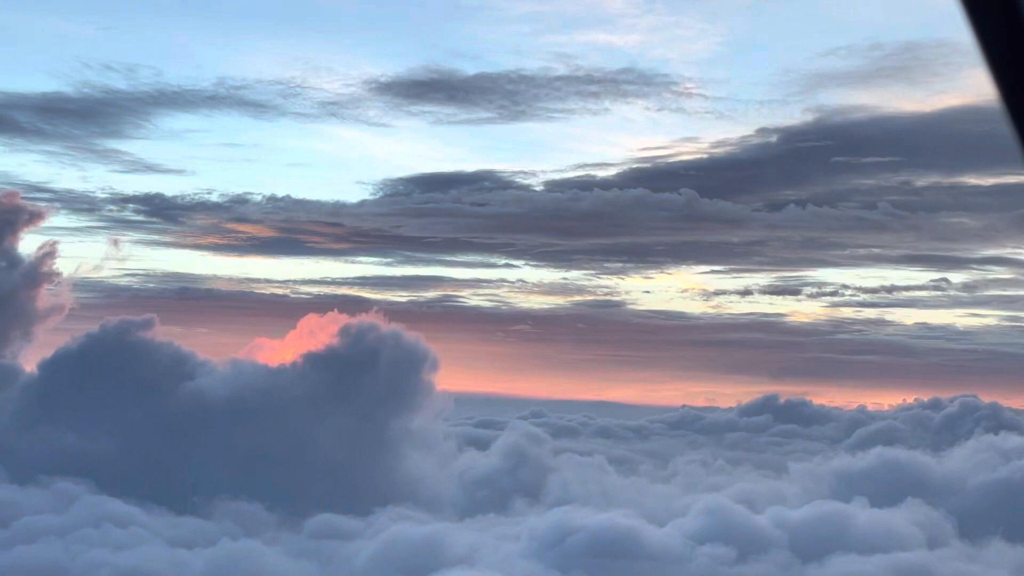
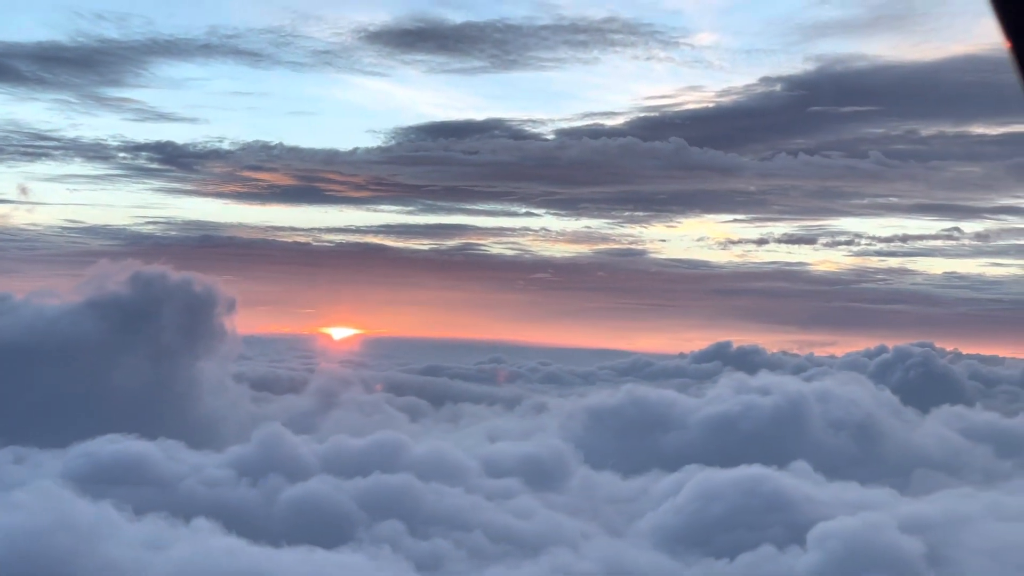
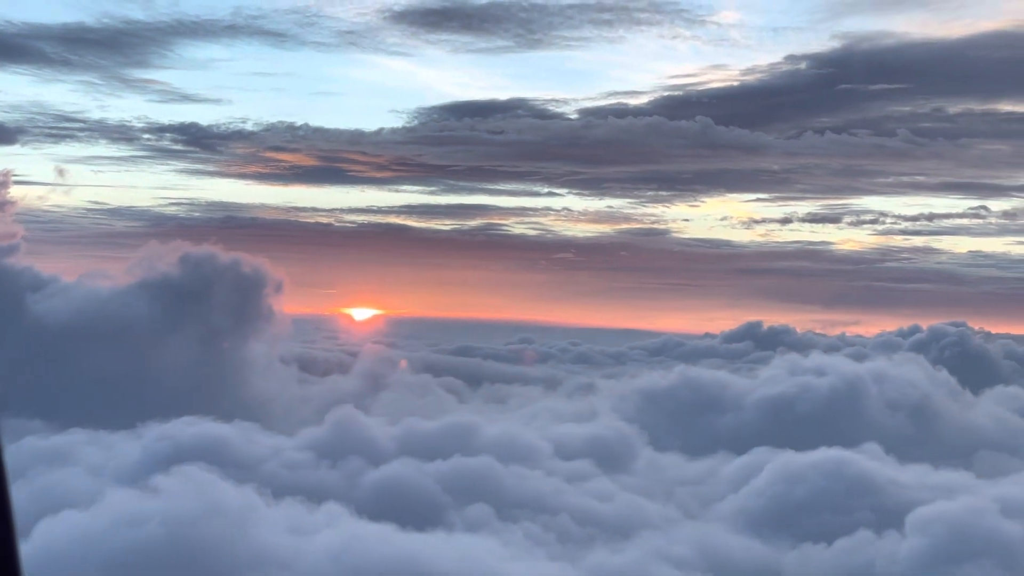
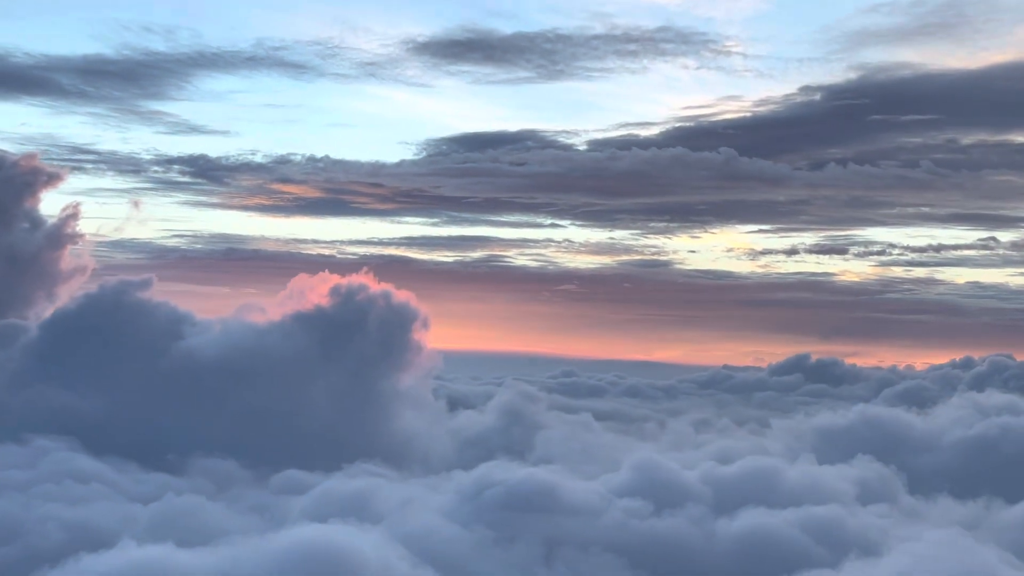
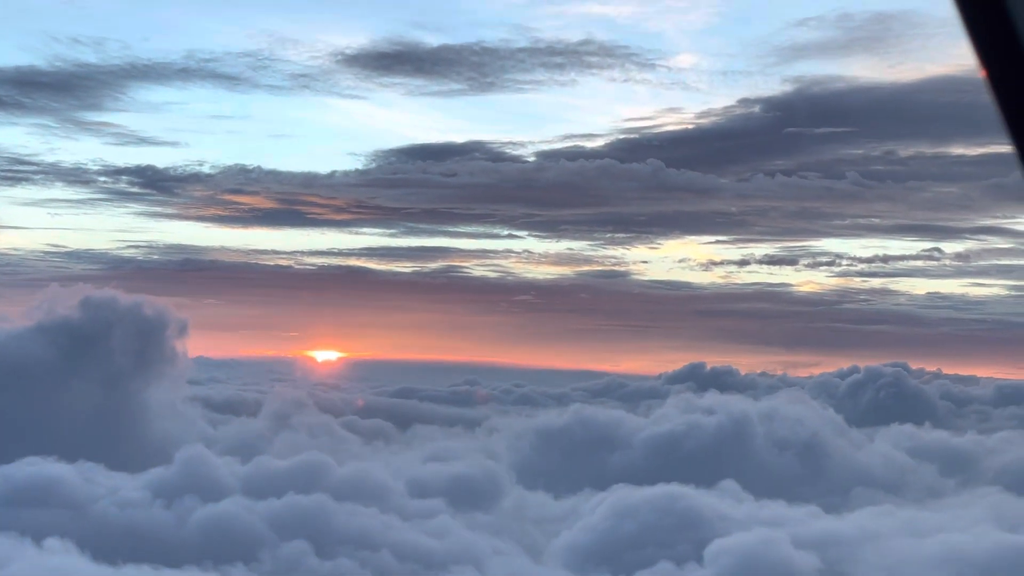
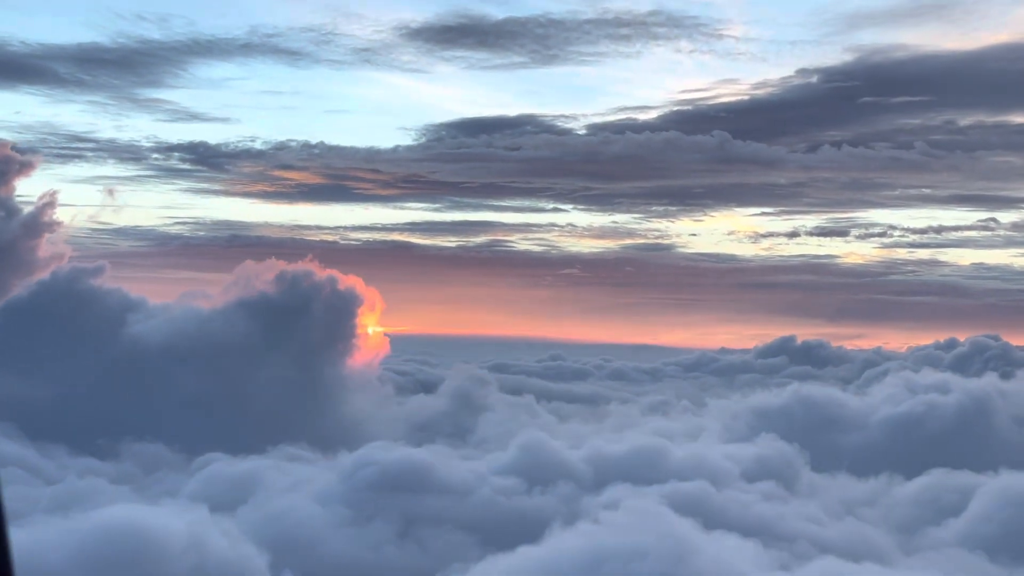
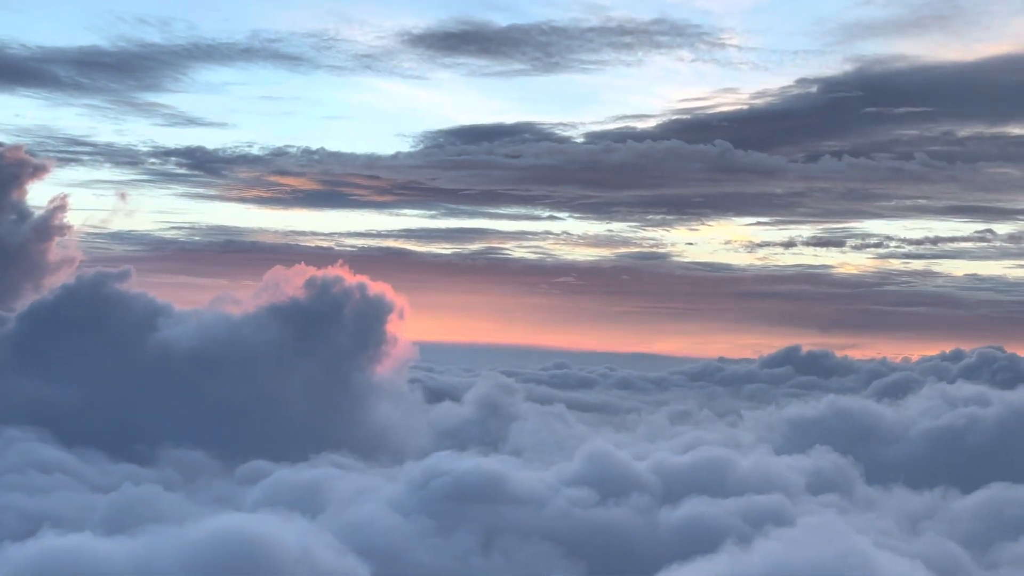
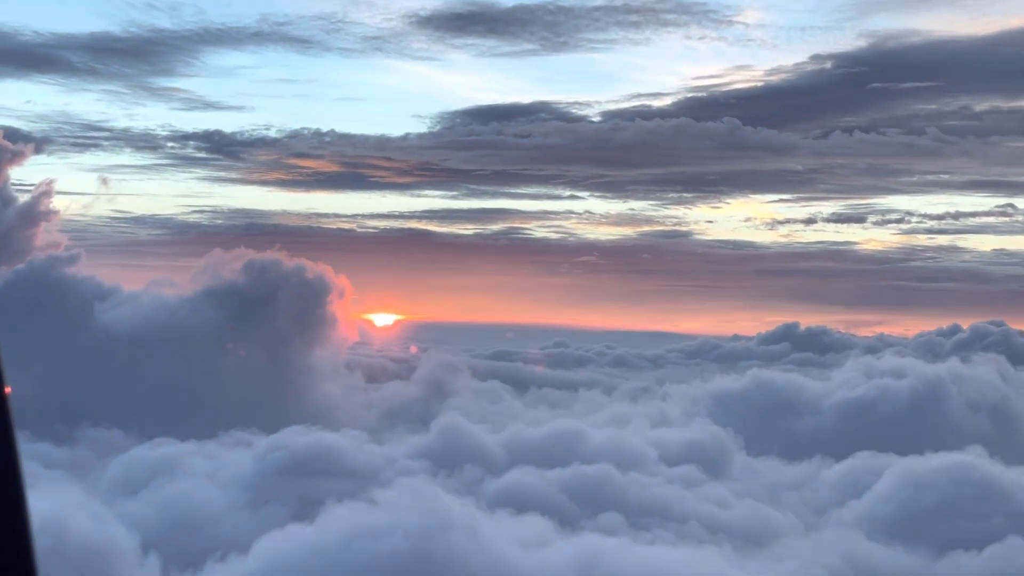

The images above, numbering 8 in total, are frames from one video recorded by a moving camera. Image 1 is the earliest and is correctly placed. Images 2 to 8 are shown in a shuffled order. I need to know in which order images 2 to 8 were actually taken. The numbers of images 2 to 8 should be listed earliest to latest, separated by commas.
4, 7, 6, 8, 3, 2, 5
